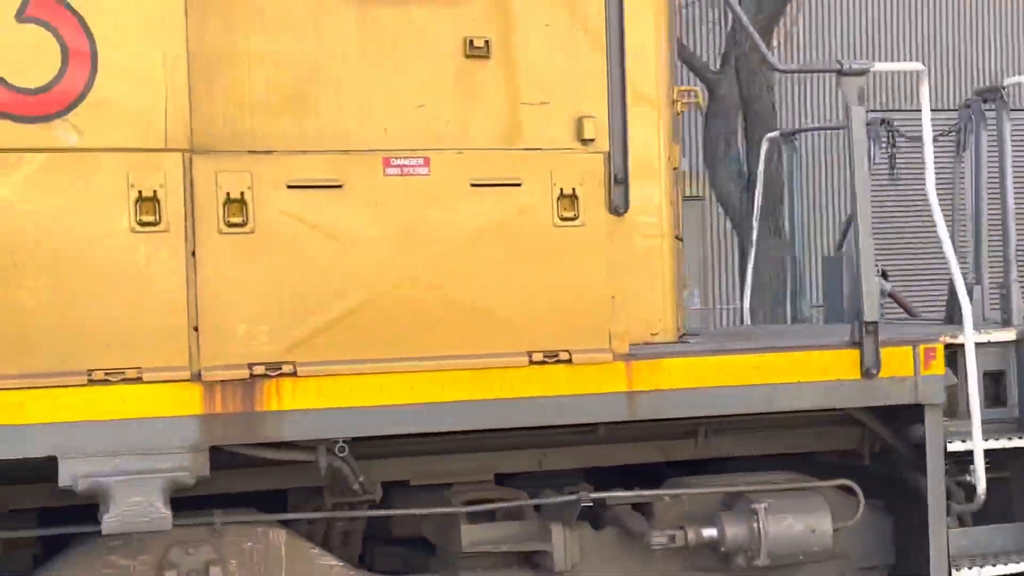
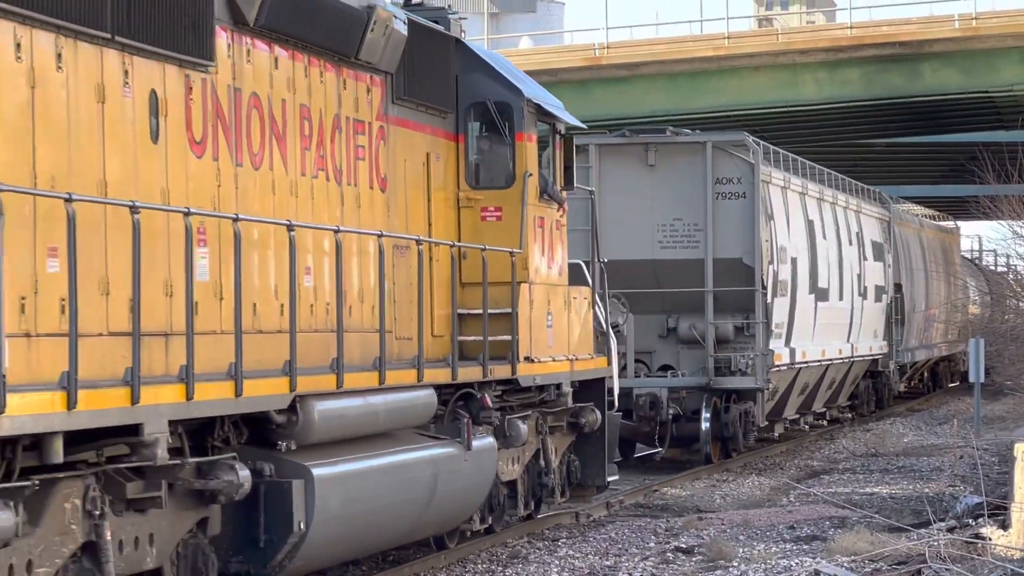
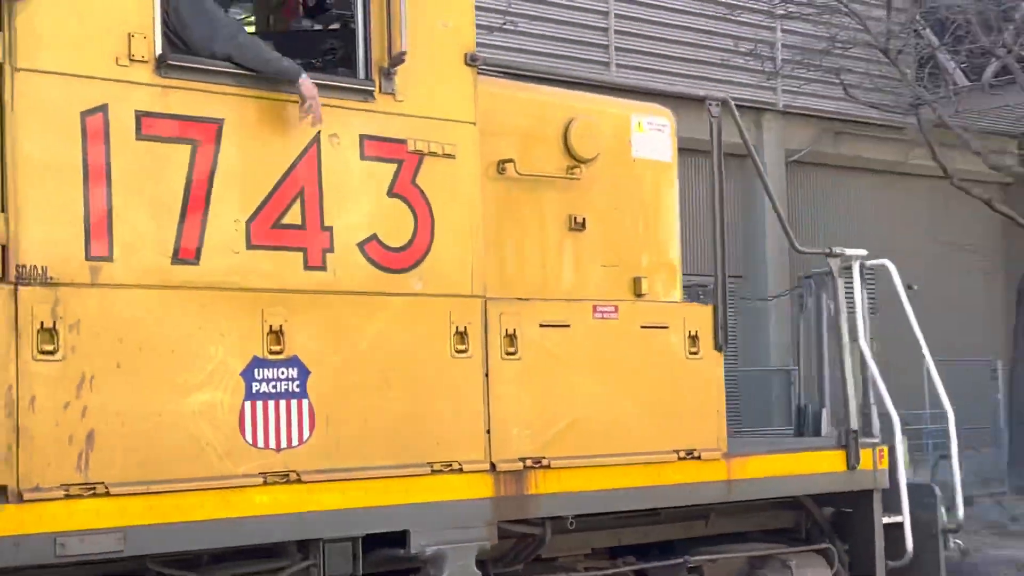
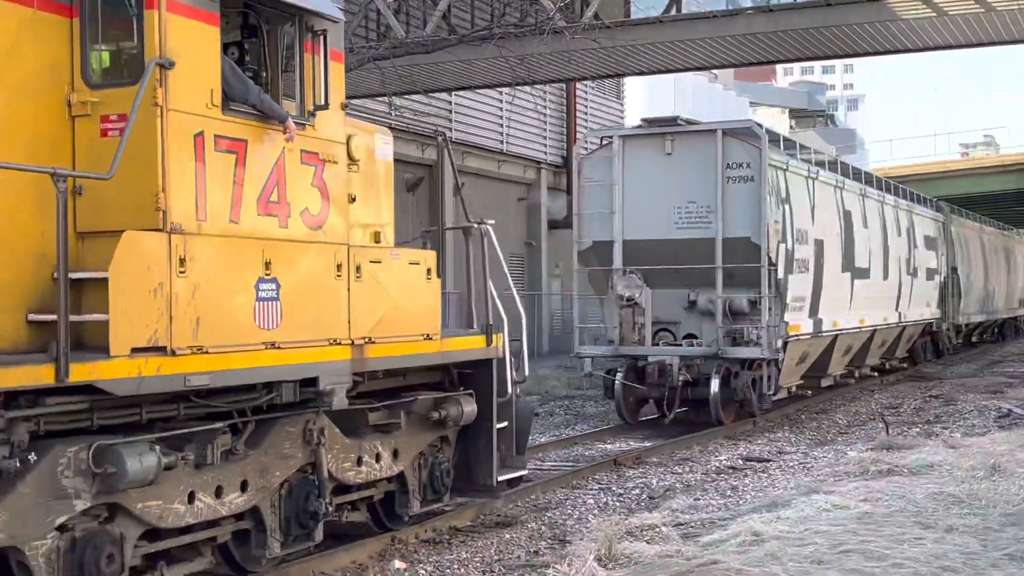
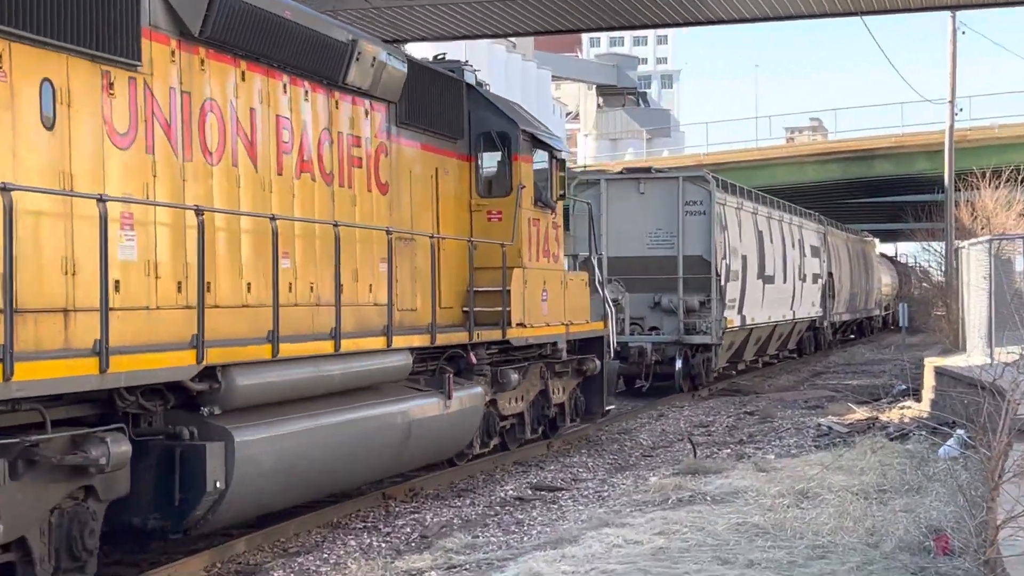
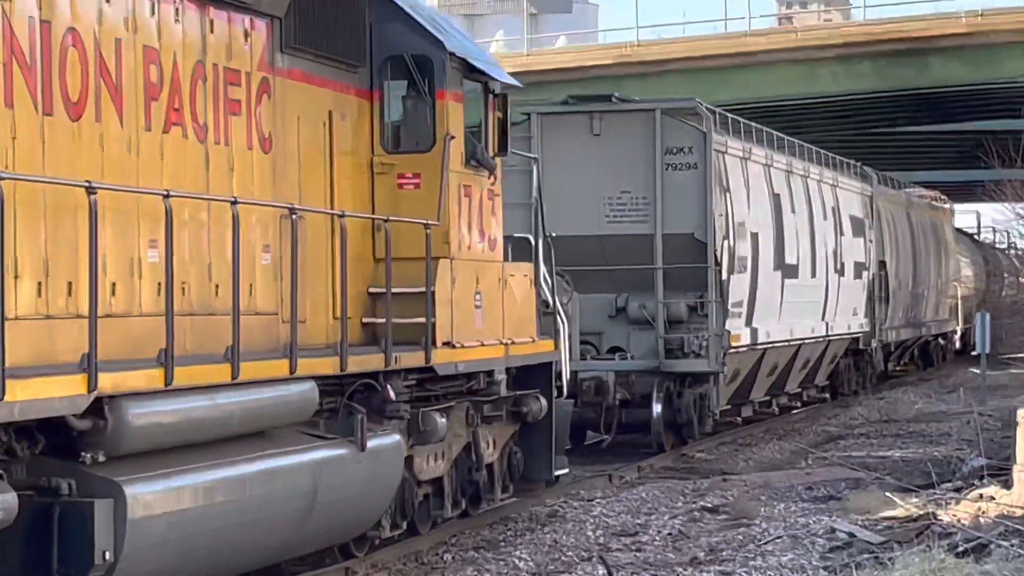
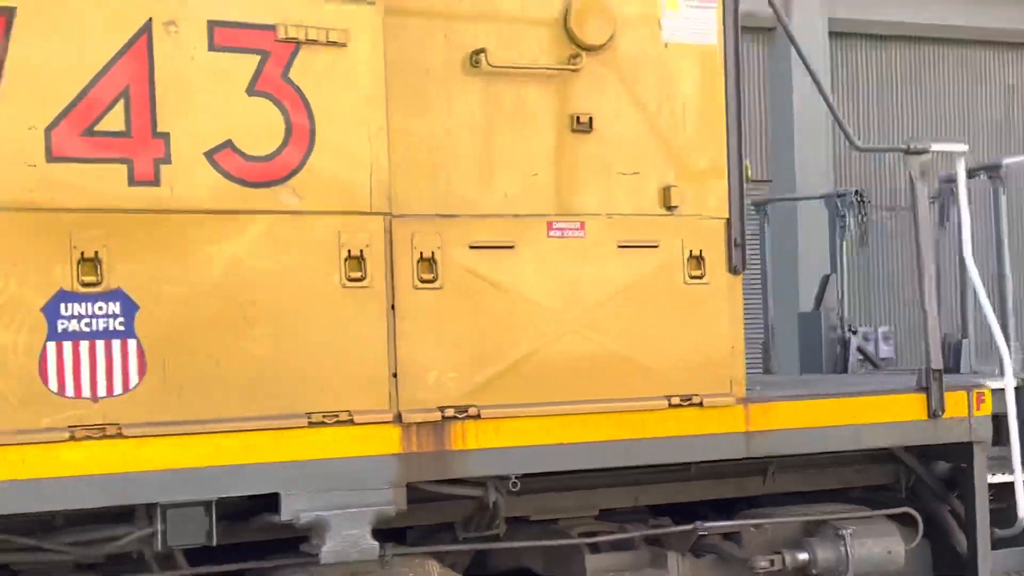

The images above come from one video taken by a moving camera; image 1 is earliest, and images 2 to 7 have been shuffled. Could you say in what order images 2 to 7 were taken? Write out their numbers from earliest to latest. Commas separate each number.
7, 3, 4, 5, 6, 2
